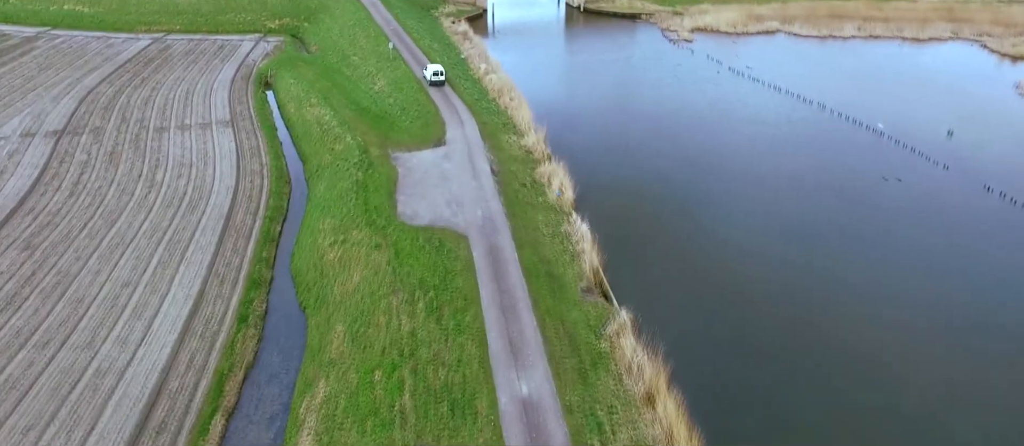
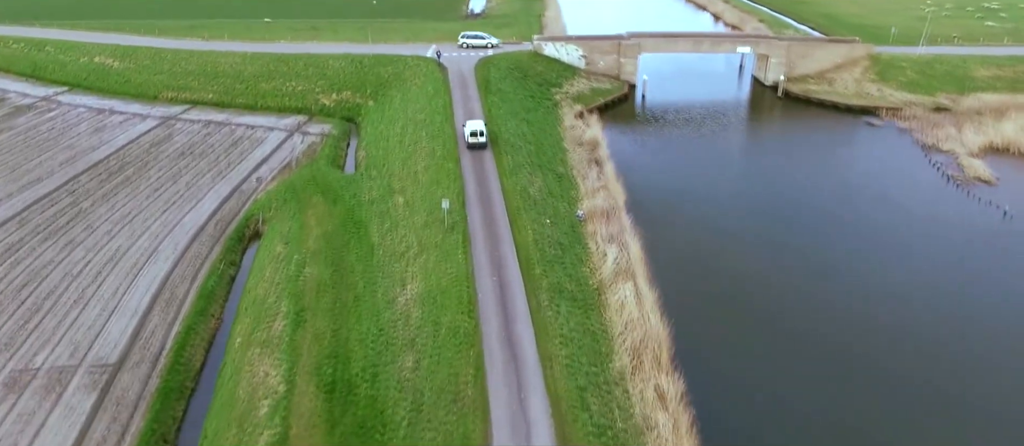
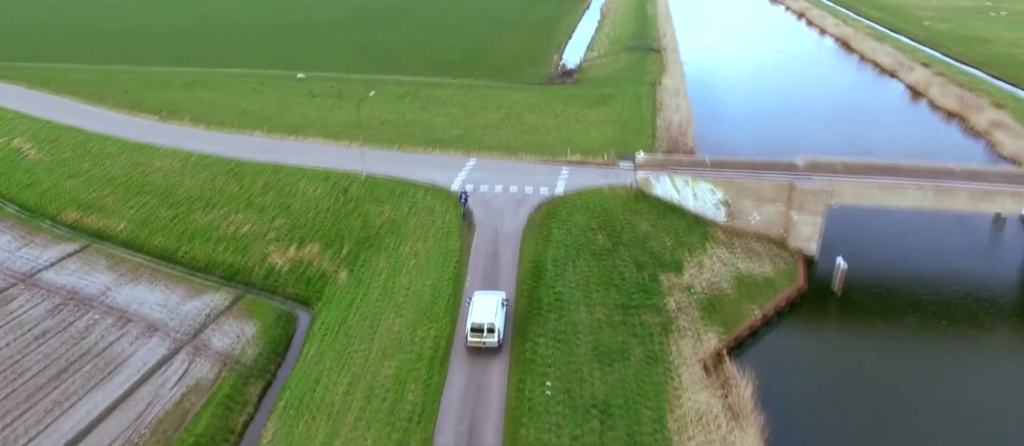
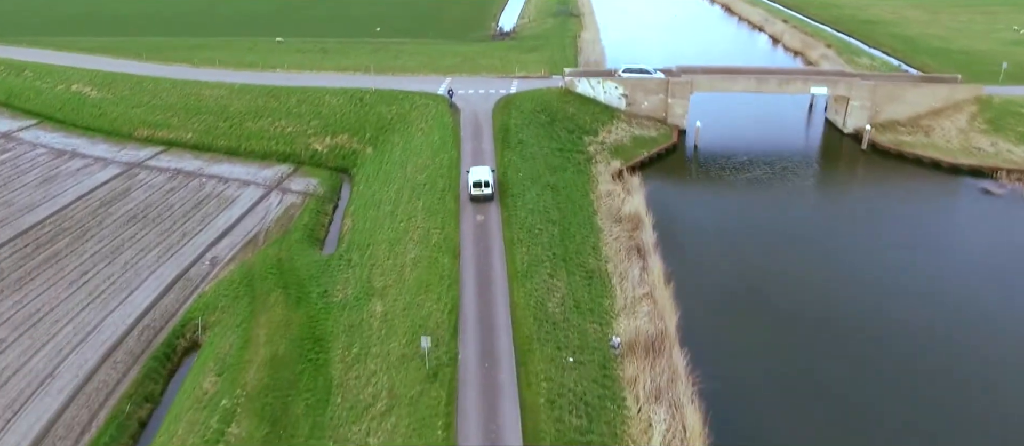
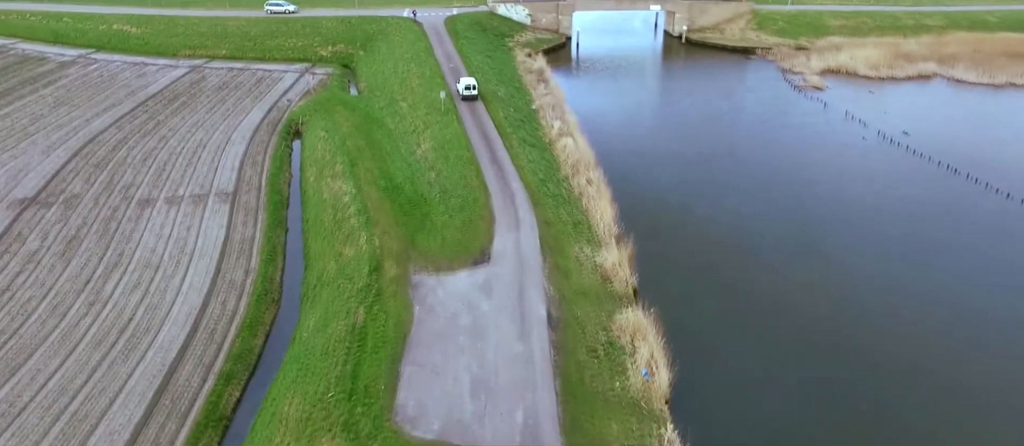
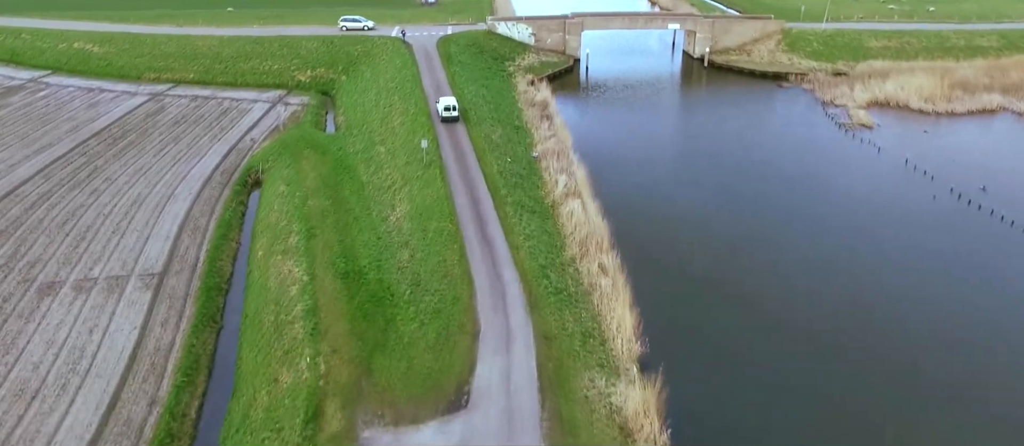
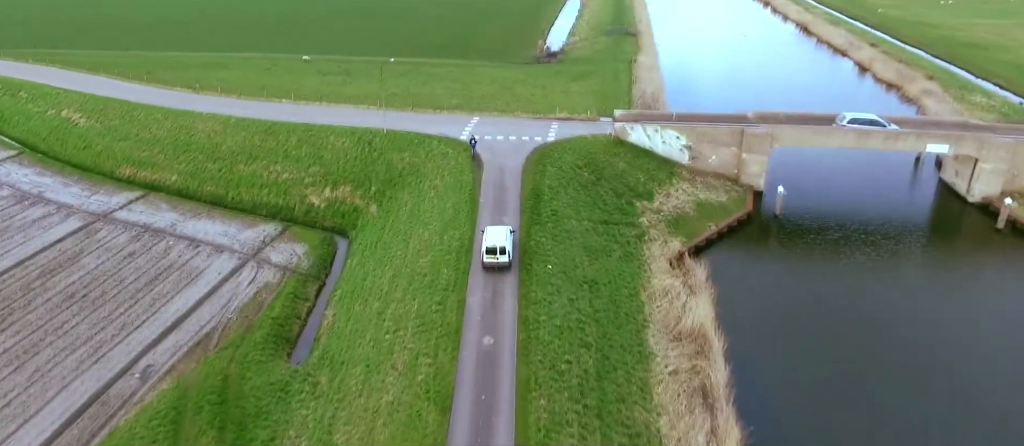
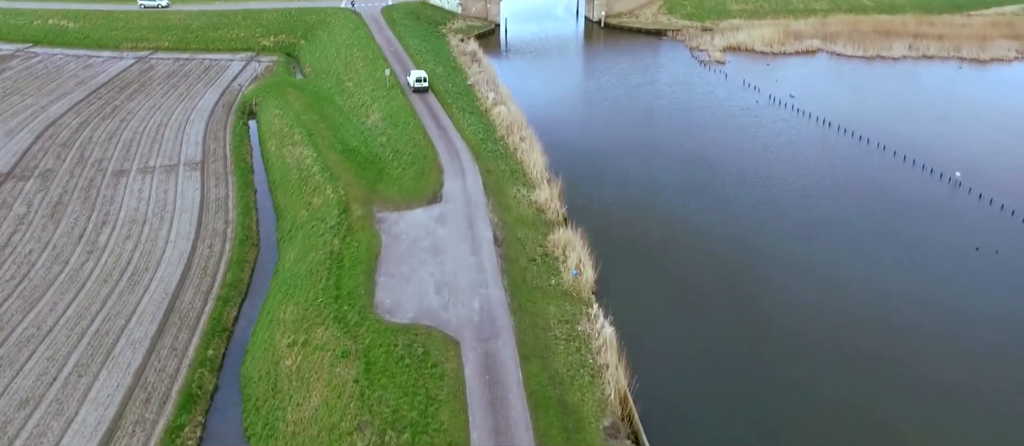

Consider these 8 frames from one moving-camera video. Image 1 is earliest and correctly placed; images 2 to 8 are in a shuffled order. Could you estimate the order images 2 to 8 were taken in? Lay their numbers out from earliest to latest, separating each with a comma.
8, 5, 6, 2, 4, 7, 3
